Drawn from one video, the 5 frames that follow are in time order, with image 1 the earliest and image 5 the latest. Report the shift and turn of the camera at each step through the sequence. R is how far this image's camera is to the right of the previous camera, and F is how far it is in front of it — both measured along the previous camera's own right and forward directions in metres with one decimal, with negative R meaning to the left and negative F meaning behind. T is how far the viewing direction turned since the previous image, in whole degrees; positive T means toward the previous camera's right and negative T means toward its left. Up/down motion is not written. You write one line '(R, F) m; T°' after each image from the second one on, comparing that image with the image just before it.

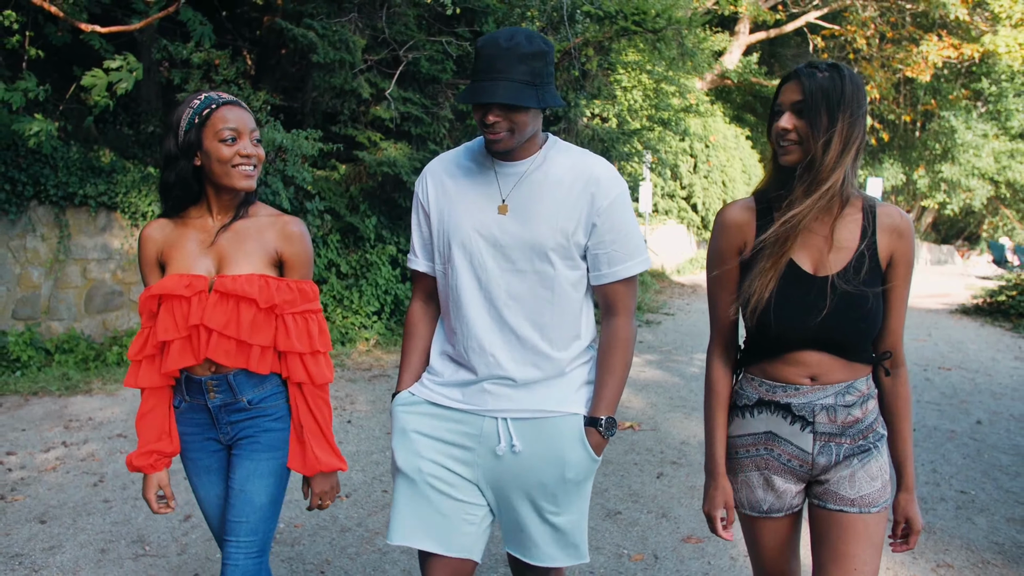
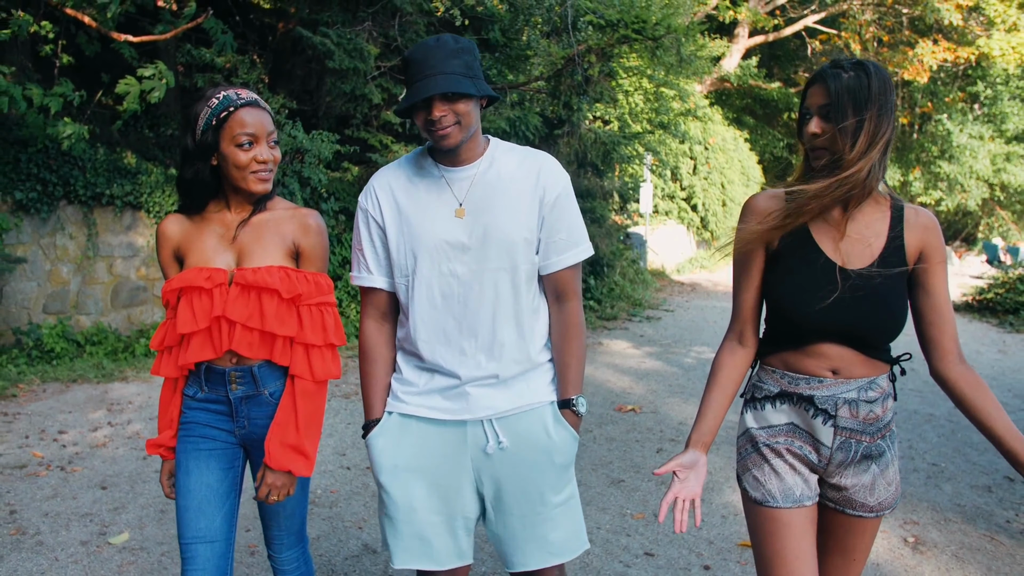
(-0.1, -0.5) m; 0°
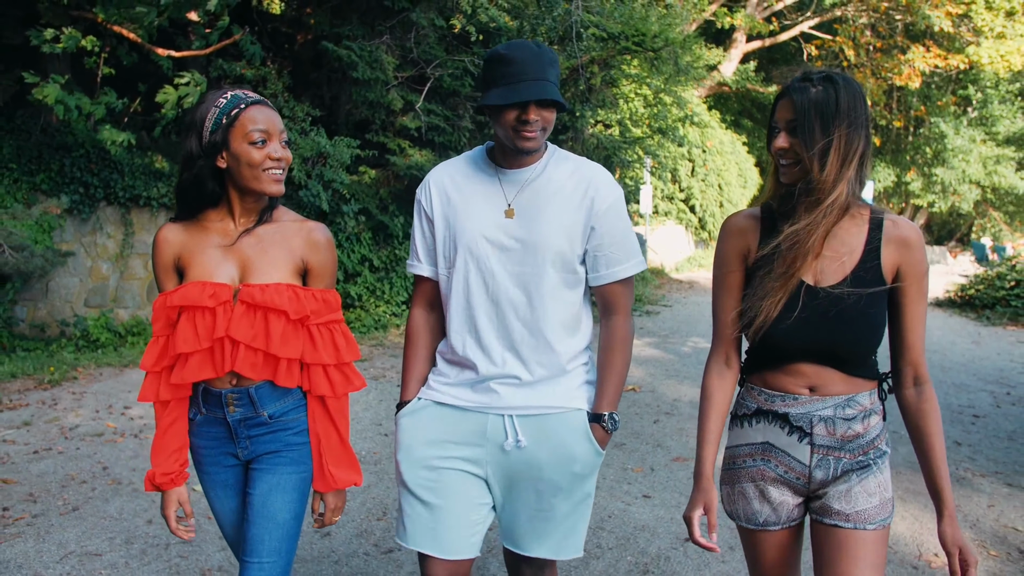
(-0.1, -0.7) m; 0°
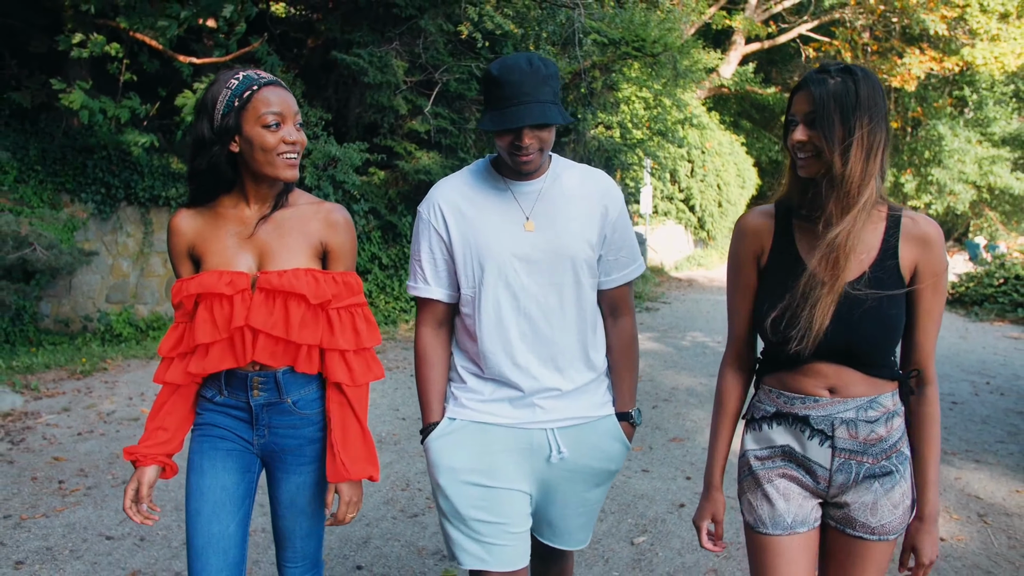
(-0.1, -0.4) m; 0°
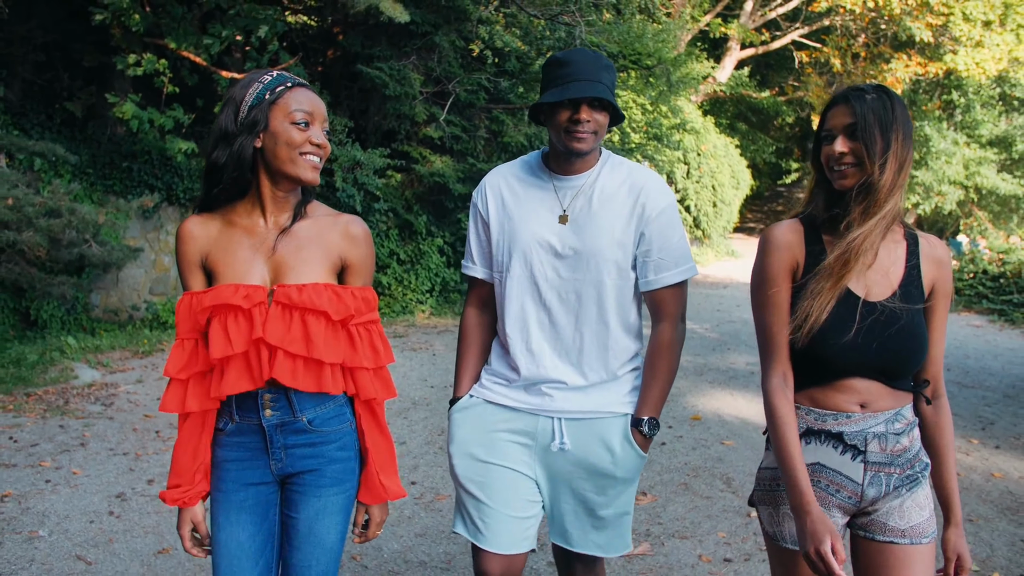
(-0.1, -1.0) m; 0°
